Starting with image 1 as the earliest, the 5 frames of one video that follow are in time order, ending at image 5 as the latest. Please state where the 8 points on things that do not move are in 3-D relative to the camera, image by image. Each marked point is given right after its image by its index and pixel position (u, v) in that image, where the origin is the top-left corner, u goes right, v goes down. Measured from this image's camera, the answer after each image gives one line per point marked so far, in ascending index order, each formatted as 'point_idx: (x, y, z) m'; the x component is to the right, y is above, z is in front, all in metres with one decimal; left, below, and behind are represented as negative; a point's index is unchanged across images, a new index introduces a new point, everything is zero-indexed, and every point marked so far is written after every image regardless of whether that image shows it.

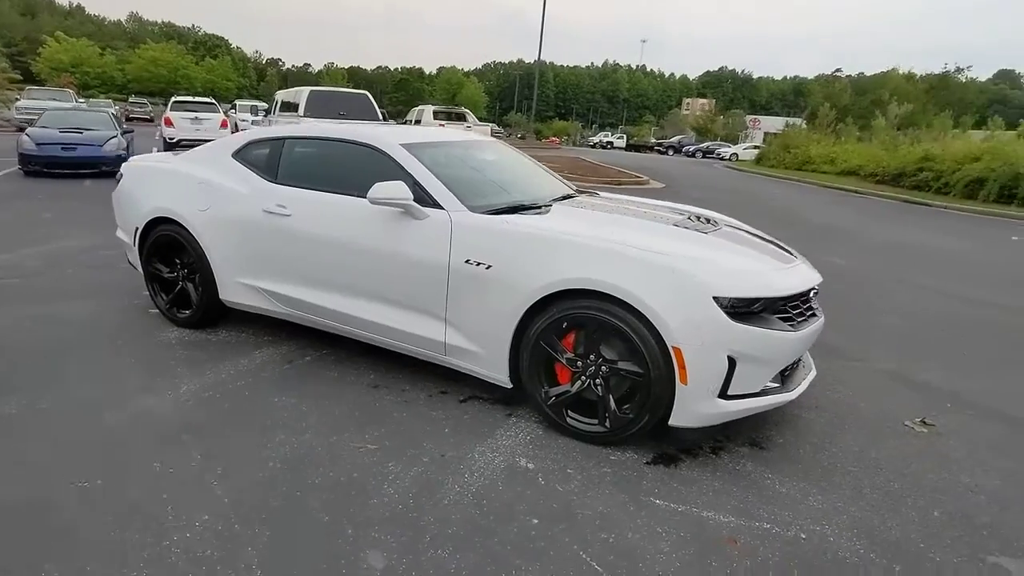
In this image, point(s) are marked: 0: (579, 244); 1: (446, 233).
0: (+0.4, +0.2, +3.4) m
1: (-0.4, +0.3, +3.7) m
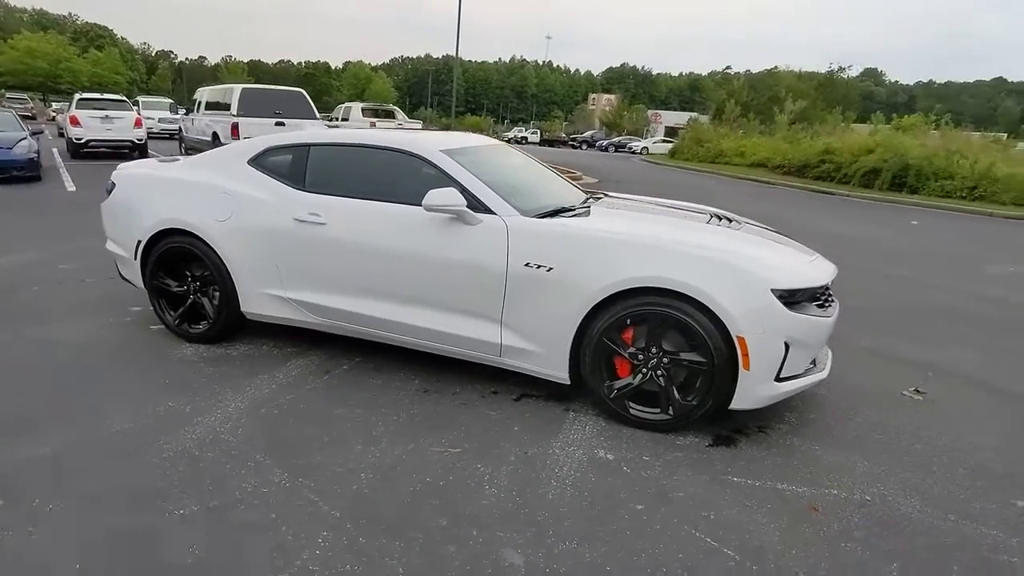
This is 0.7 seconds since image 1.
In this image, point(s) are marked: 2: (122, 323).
0: (+0.8, +0.2, +3.6) m
1: (-0.1, +0.3, +3.8) m
2: (-3.2, -0.3, +5.0) m
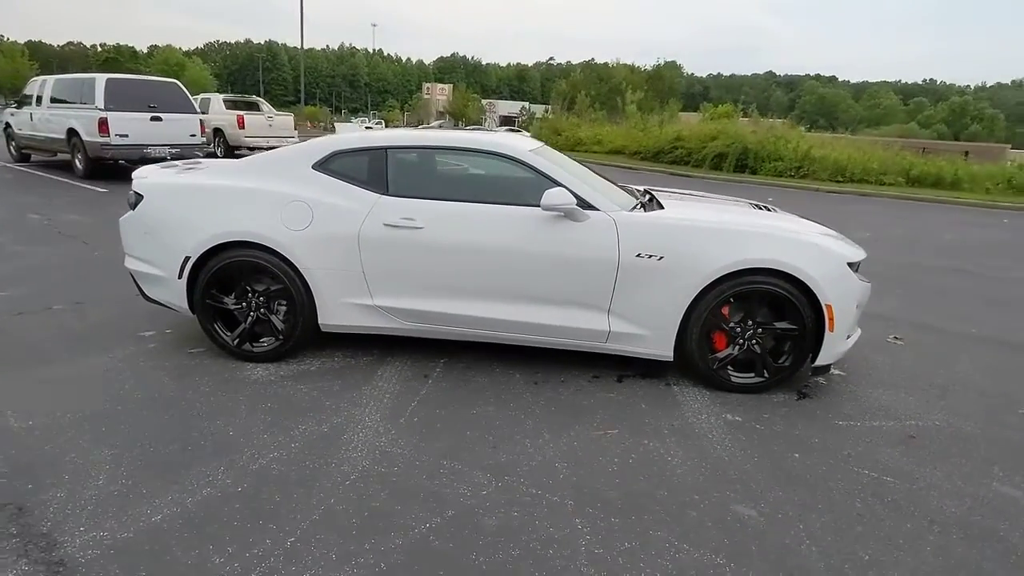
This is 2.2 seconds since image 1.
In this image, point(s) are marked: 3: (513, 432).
0: (+1.5, +0.4, +4.1) m
1: (+0.7, +0.4, +4.1) m
2: (-2.7, -0.5, +4.5) m
3: (0.0, -0.9, +3.6) m
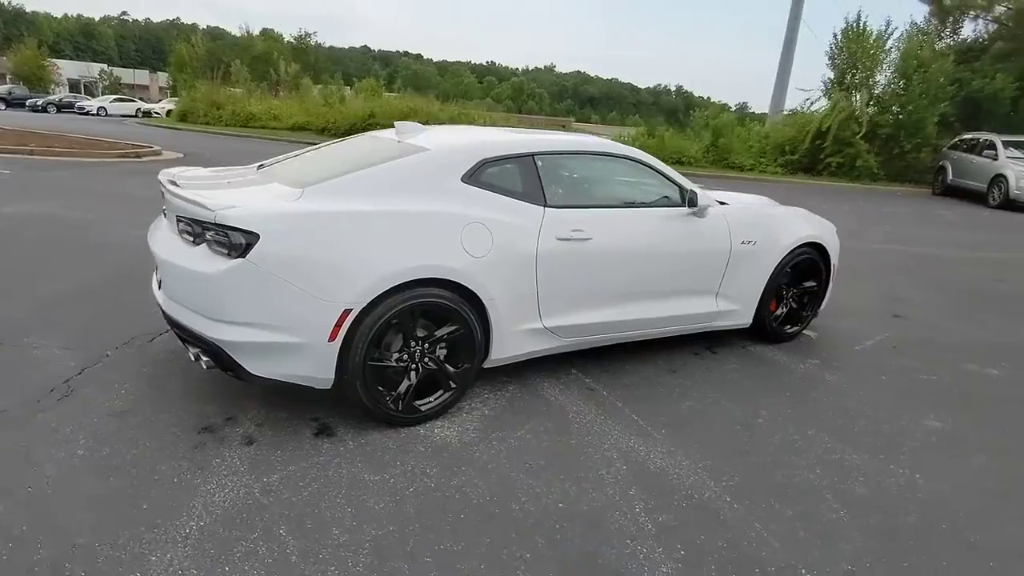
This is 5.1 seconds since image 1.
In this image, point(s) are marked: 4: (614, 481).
0: (+2.3, +0.6, +5.0) m
1: (+1.6, +0.5, +4.6) m
2: (-1.3, -0.8, +3.2) m
3: (+1.5, -0.8, +3.9) m
4: (+0.5, -1.0, +3.1) m
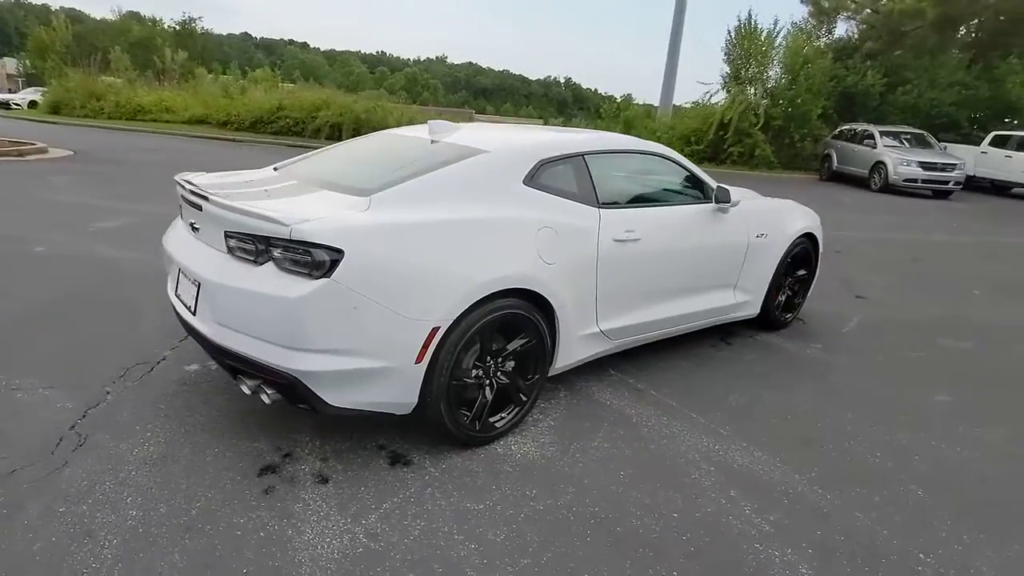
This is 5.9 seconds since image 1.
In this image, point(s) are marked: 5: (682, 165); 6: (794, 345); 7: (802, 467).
0: (+2.4, +0.7, +5.2) m
1: (+1.7, +0.5, +4.7) m
2: (-0.8, -0.9, +2.9) m
3: (+1.8, -0.8, +4.0) m
4: (+1.0, -1.0, +3.1) m
5: (+1.2, +0.9, +4.4) m
6: (+2.4, -0.5, +5.2) m
7: (+1.6, -1.0, +3.3) m
